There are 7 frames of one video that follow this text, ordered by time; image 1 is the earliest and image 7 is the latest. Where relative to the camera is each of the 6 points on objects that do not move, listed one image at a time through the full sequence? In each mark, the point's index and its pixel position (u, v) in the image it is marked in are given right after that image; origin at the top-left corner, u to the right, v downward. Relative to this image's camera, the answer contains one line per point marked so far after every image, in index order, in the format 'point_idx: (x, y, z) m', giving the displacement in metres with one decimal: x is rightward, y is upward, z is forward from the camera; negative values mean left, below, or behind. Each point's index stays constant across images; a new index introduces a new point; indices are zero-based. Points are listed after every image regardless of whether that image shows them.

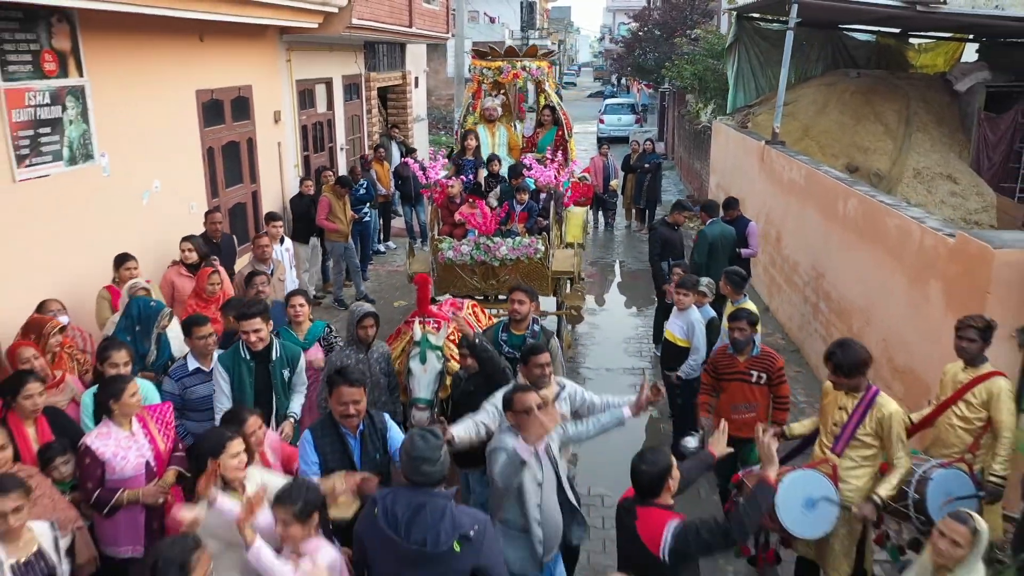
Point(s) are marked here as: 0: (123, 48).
0: (-3.1, +1.9, +6.5) m
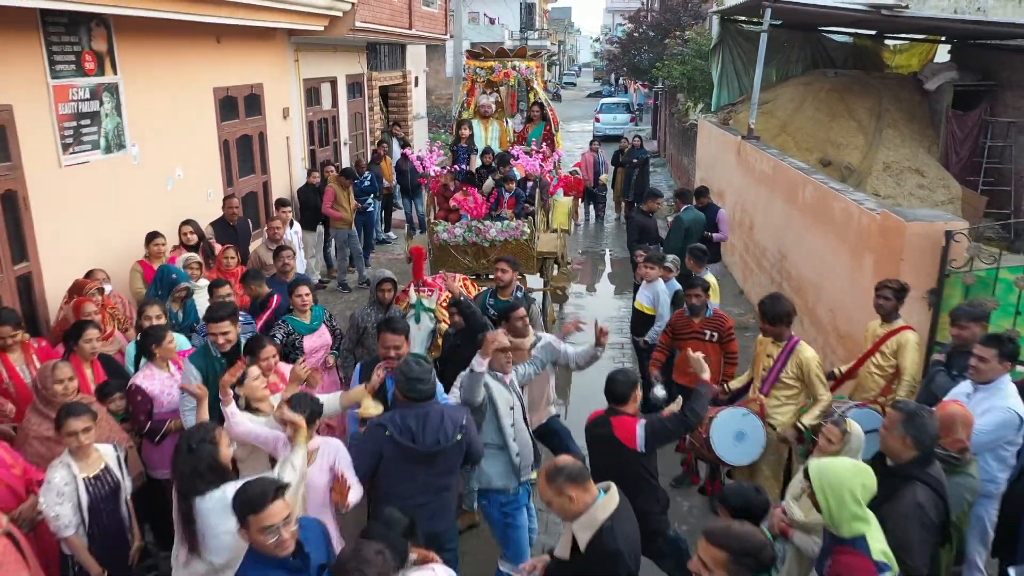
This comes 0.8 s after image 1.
0: (-3.2, +2.1, +7.2) m
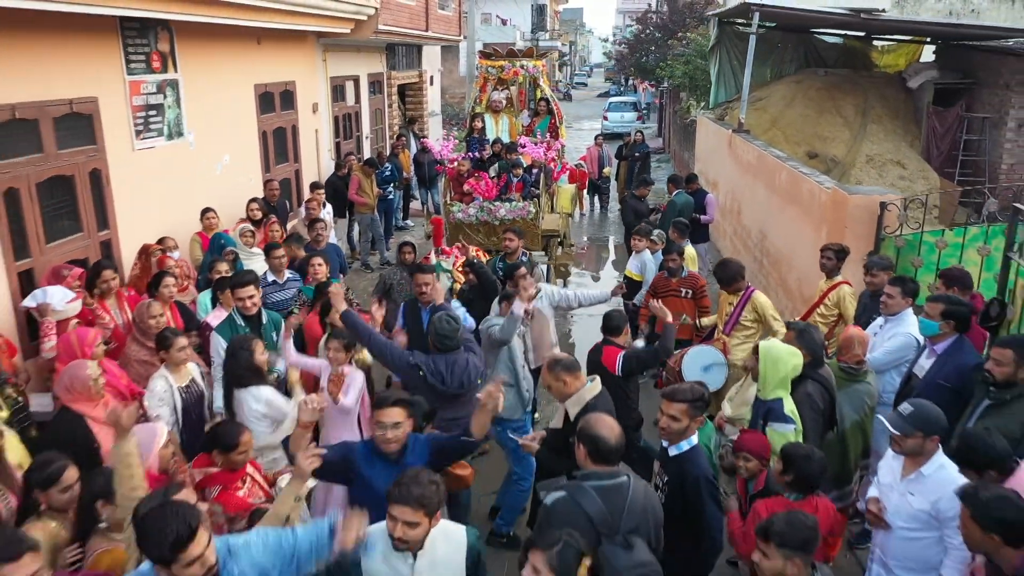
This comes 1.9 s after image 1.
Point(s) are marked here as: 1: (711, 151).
0: (-3.1, +2.4, +8.2) m
1: (+3.4, +2.3, +13.9) m
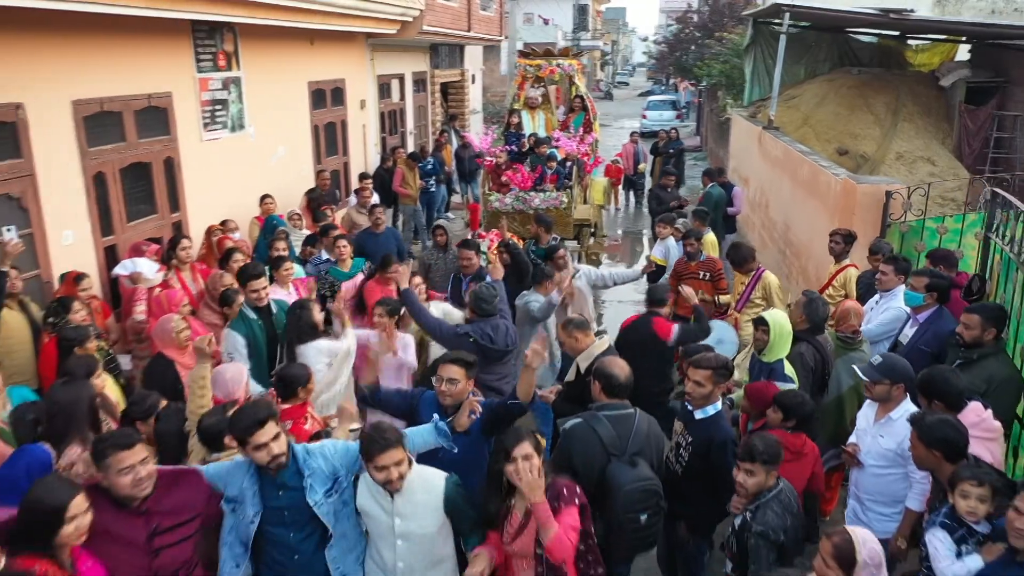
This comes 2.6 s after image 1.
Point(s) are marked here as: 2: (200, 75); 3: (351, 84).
0: (-2.7, +2.6, +8.9) m
1: (+4.1, +2.5, +14.3) m
2: (-2.9, +2.0, +7.7) m
3: (-2.3, +2.9, +11.5) m
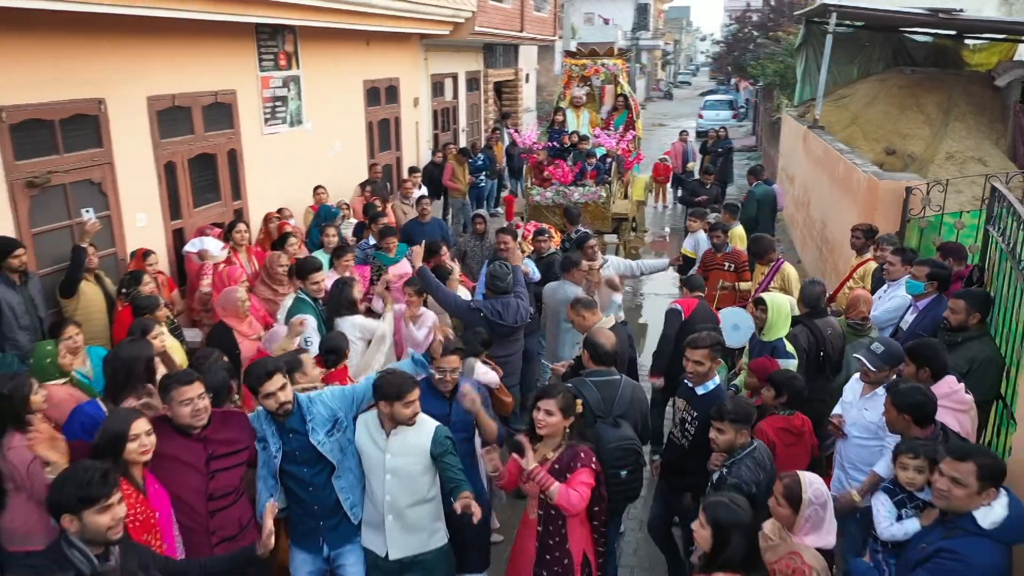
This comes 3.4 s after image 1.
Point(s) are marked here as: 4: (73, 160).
0: (-2.2, +2.8, +9.5) m
1: (+4.9, +2.5, +14.4) m
2: (-2.5, +2.2, +8.3) m
3: (-1.6, +3.0, +12.1) m
4: (-3.1, +0.9, +5.8) m
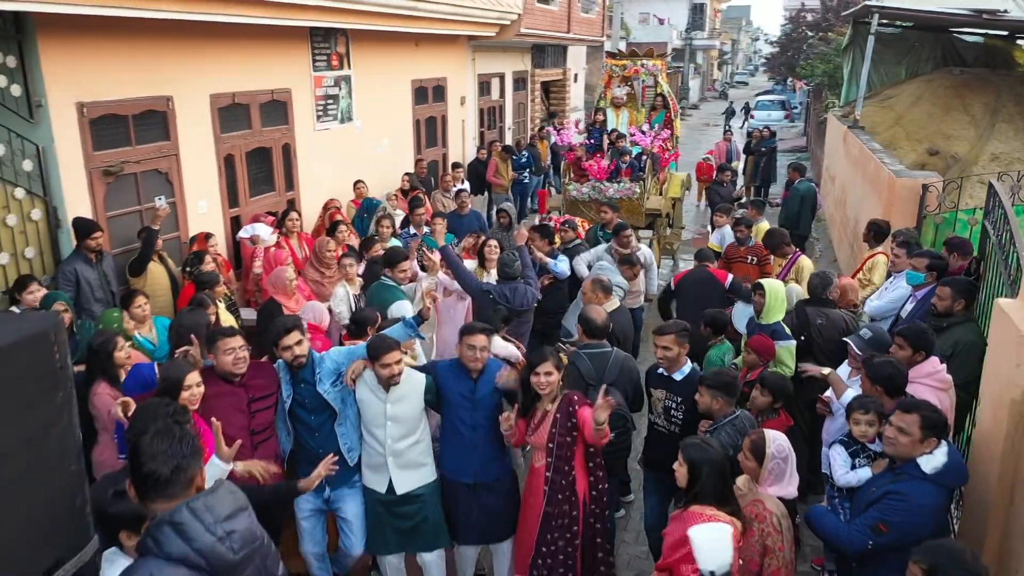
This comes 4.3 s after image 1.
0: (-1.7, +2.9, +10.1) m
1: (+5.7, +2.5, +14.5) m
2: (-2.1, +2.3, +8.9) m
3: (-0.9, +3.2, +12.6) m
4: (-2.9, +1.1, +6.4) m
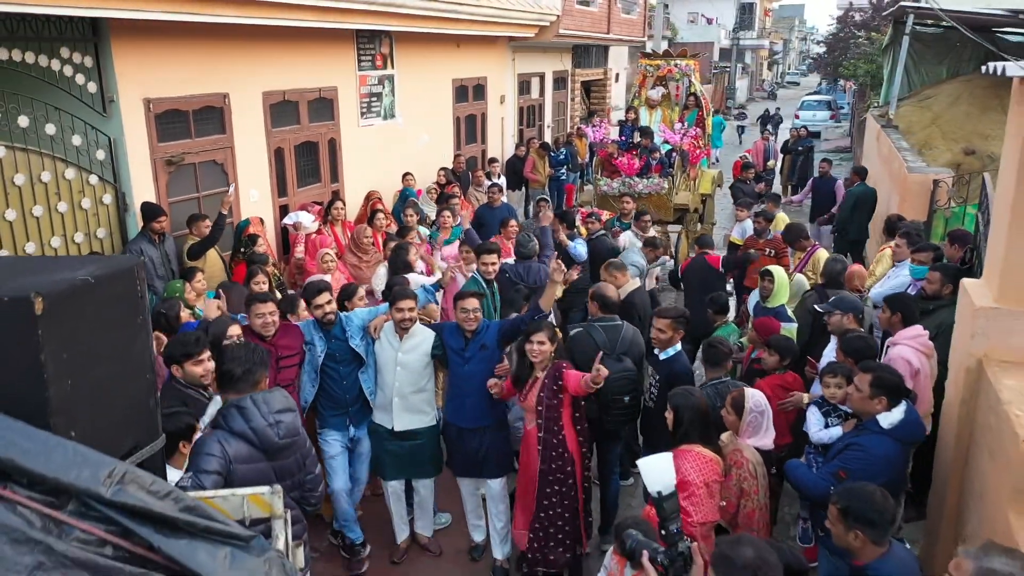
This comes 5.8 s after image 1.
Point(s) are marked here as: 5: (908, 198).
0: (-1.3, +3.1, +10.6) m
1: (+6.4, +2.5, +14.6) m
2: (-1.8, +2.5, +9.4) m
3: (-0.3, +3.3, +13.1) m
4: (-2.7, +1.2, +7.0) m
5: (+3.6, +0.8, +7.4) m
